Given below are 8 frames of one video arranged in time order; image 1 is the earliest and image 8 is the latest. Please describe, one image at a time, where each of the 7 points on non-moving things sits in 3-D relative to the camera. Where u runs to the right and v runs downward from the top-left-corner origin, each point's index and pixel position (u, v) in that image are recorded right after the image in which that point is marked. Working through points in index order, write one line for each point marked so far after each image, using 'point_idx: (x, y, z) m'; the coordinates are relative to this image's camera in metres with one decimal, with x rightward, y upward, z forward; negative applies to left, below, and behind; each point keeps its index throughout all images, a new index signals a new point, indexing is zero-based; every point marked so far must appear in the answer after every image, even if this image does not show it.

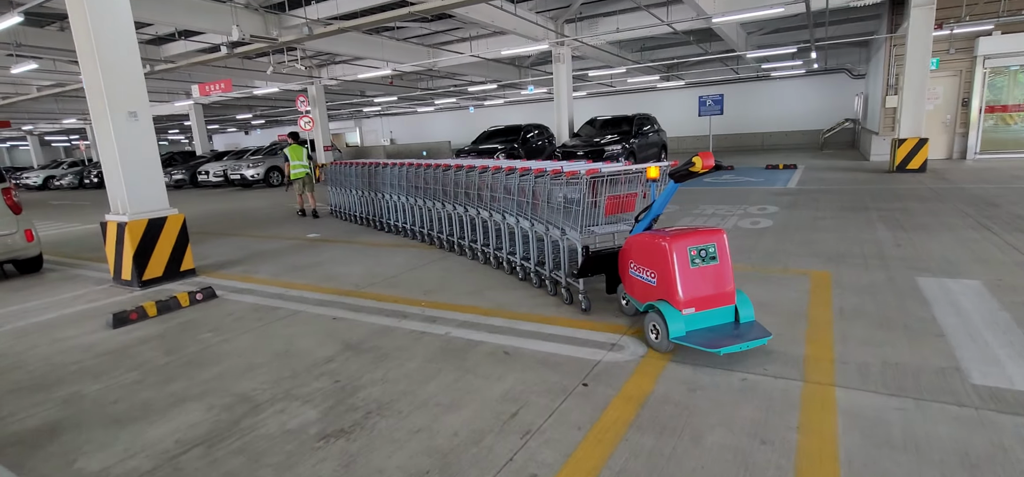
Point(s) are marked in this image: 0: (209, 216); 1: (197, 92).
0: (-6.8, +0.5, +12.0) m
1: (-9.3, +4.3, +15.5) m
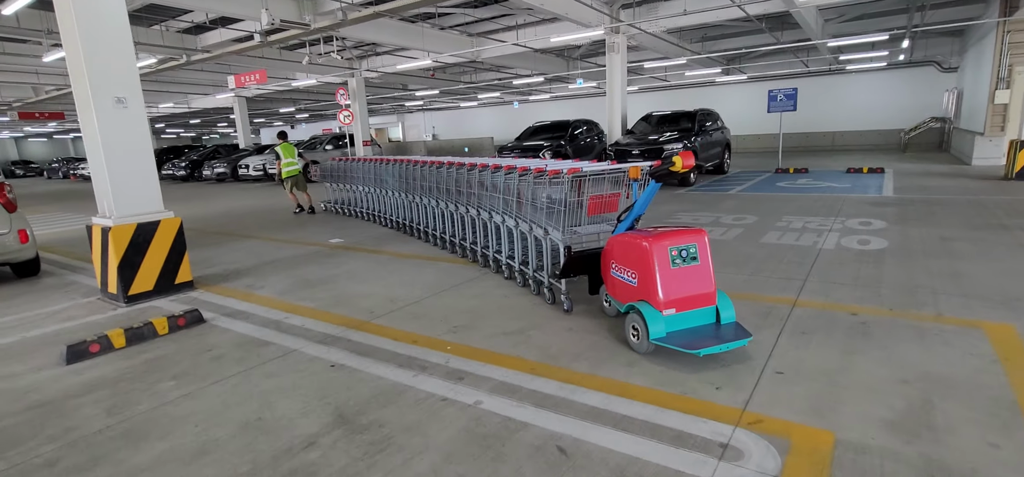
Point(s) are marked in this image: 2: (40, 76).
0: (-5.9, +0.6, +11.3) m
1: (-7.9, +4.4, +15.0) m
2: (-16.2, +5.6, +18.2) m
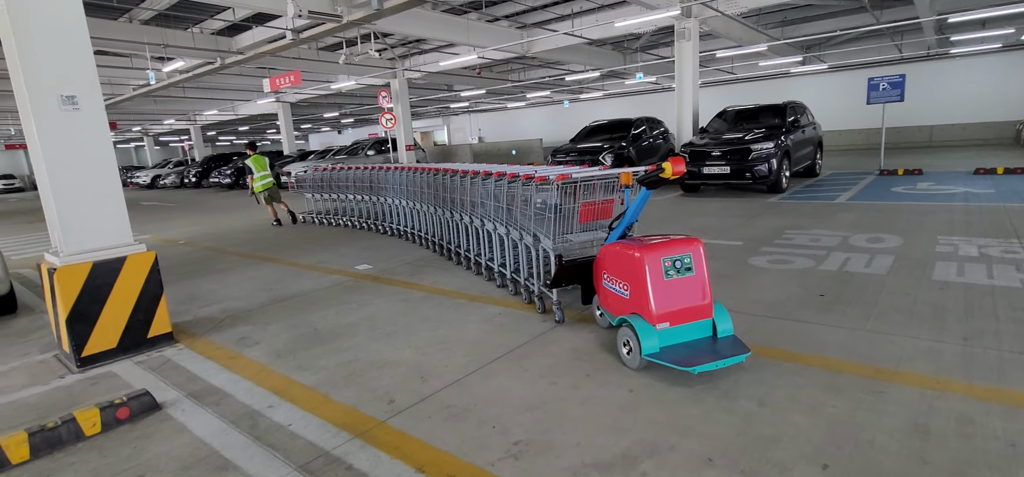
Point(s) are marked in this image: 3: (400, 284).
0: (-4.8, +0.2, +10.3) m
1: (-6.5, +4.0, +14.2) m
2: (-14.5, +5.3, +18.1) m
3: (-1.2, -0.5, +5.4) m
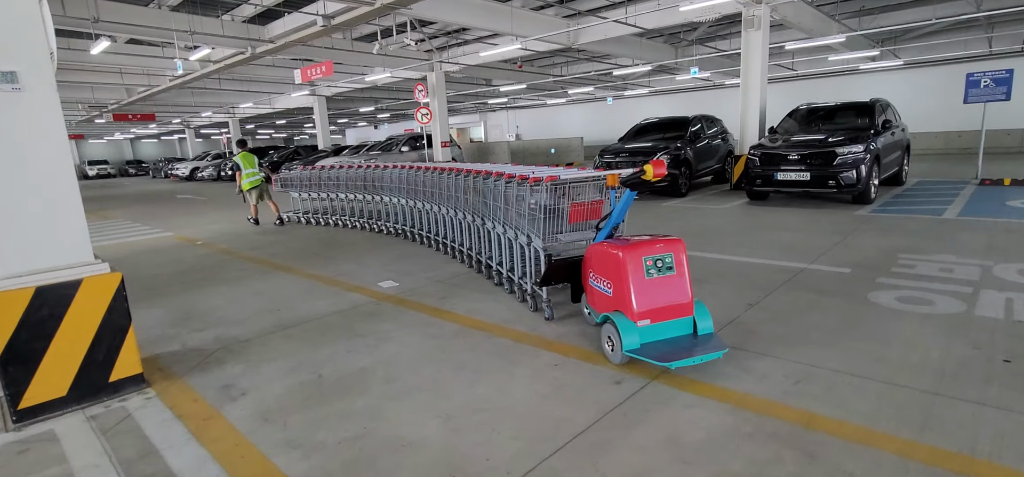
0: (-4.0, +0.2, +9.6) m
1: (-5.4, +4.1, +13.5) m
2: (-13.1, +5.5, +17.9) m
3: (-0.7, -0.6, +4.5) m
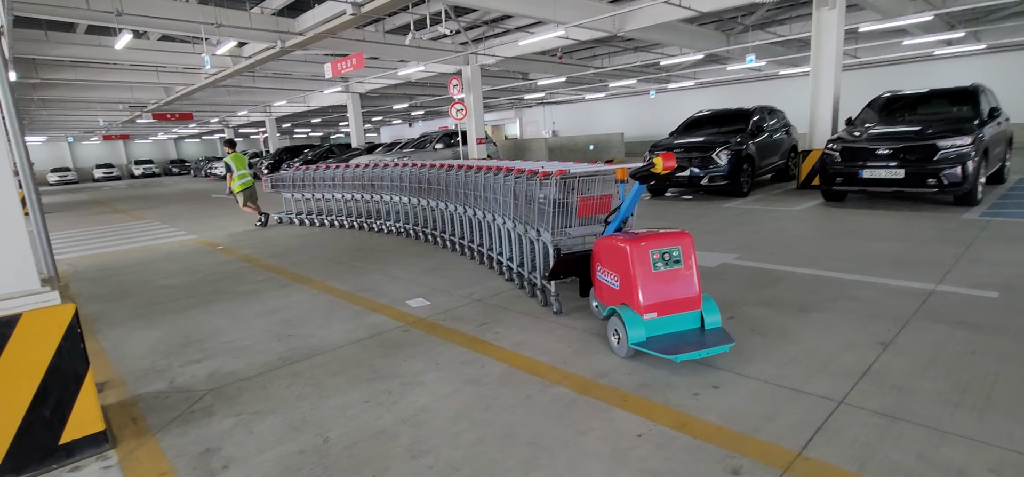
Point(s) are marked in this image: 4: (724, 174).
0: (-3.3, +0.1, +8.9) m
1: (-4.4, +4.0, +12.9) m
2: (-11.8, +5.5, +17.8) m
3: (-0.3, -0.7, +3.6) m
4: (+3.8, +1.2, +9.5) m
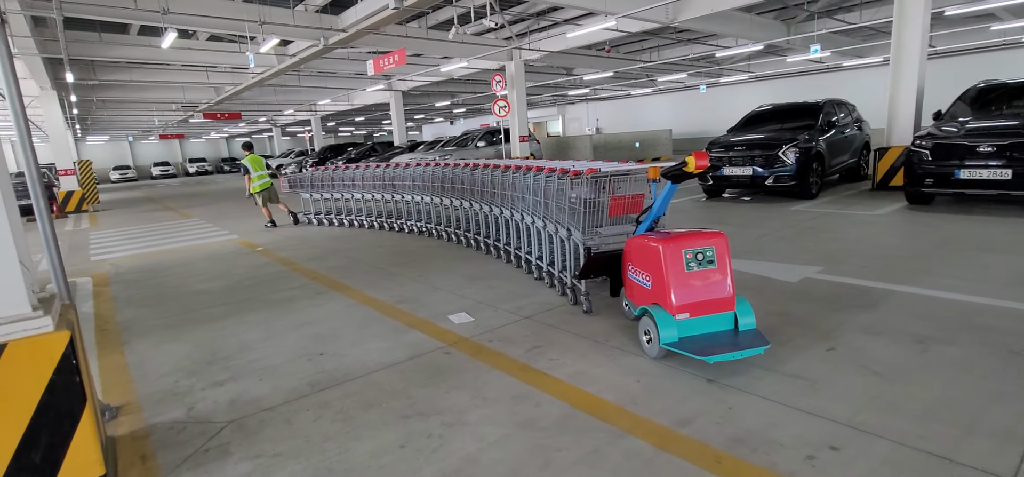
0: (-2.6, +0.1, +8.7) m
1: (-3.4, +4.0, +12.7) m
2: (-10.3, +5.6, +18.1) m
3: (0.0, -0.8, +3.2) m
4: (+4.6, +1.1, +8.7) m
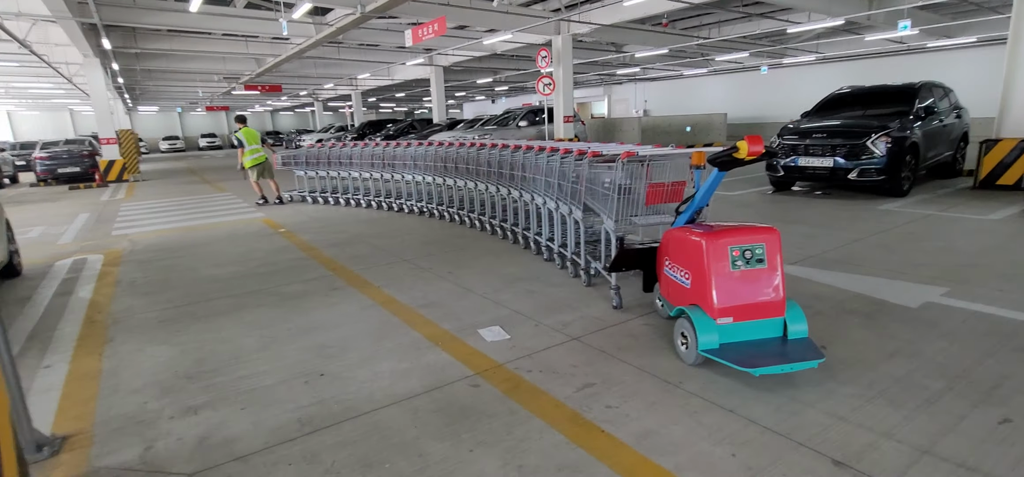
0: (-1.9, +0.4, +8.0) m
1: (-2.3, +4.5, +12.0) m
2: (-8.8, +6.5, +17.7) m
3: (+0.2, -0.8, +2.4) m
4: (+5.2, +1.0, +7.5) m
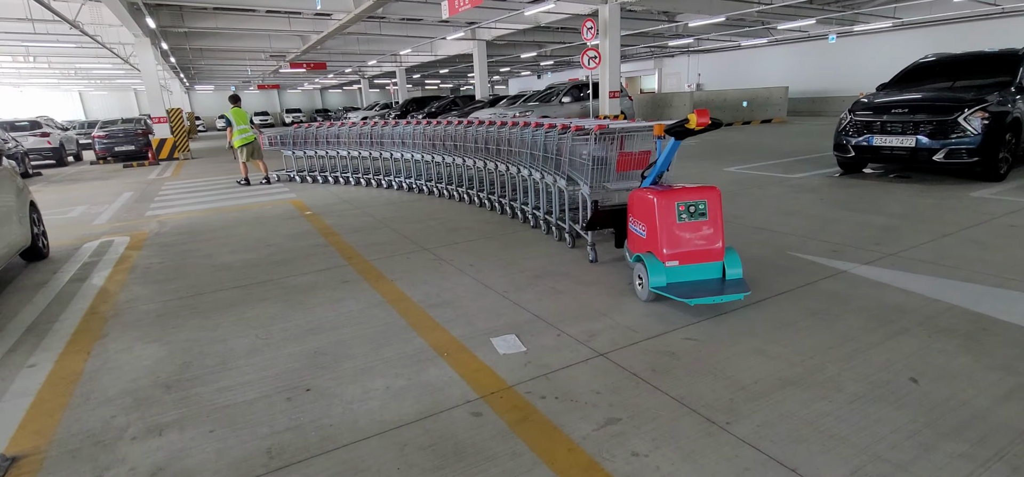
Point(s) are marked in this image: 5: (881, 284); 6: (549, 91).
0: (-1.4, +0.6, +7.7) m
1: (-1.4, +4.9, +11.5) m
2: (-7.4, +7.3, +17.7) m
3: (+0.2, -0.9, +1.9) m
4: (+5.7, +1.1, +6.5) m
5: (+2.5, -0.3, +3.6) m
6: (+1.0, +3.9, +14.1) m
